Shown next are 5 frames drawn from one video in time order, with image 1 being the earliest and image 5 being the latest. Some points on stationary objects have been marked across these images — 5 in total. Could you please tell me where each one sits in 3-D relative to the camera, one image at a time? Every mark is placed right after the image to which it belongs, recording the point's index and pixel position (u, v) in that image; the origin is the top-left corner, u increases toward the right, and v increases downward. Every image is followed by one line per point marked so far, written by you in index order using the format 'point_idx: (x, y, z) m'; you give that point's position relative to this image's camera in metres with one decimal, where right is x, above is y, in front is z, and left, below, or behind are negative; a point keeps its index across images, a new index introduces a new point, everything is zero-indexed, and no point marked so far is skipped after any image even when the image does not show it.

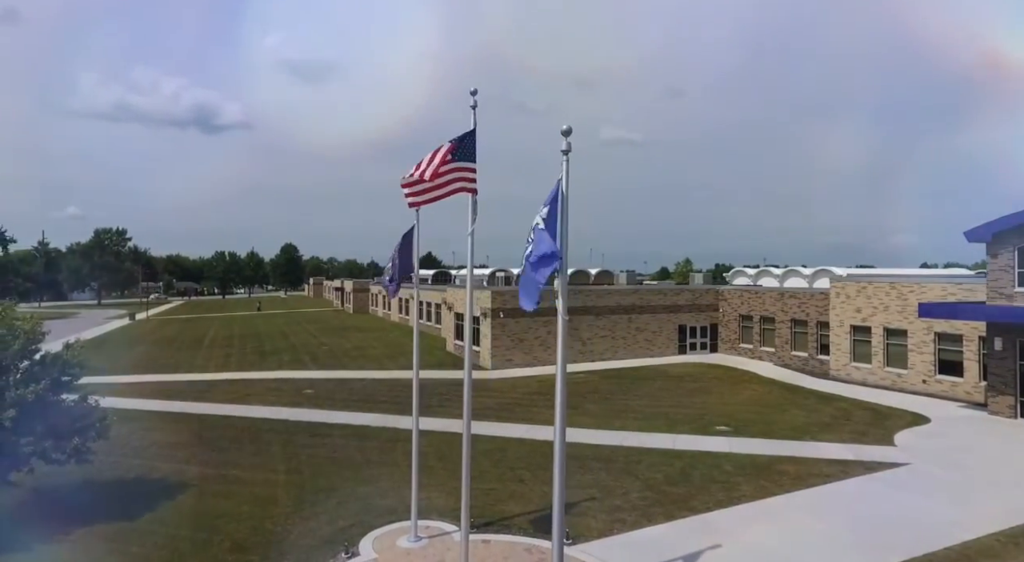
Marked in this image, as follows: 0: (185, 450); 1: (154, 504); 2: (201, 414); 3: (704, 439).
0: (-7.8, -4.0, +15.5) m
1: (-7.1, -4.4, +13.0) m
2: (-8.6, -3.6, +17.9) m
3: (+5.0, -4.1, +16.8) m
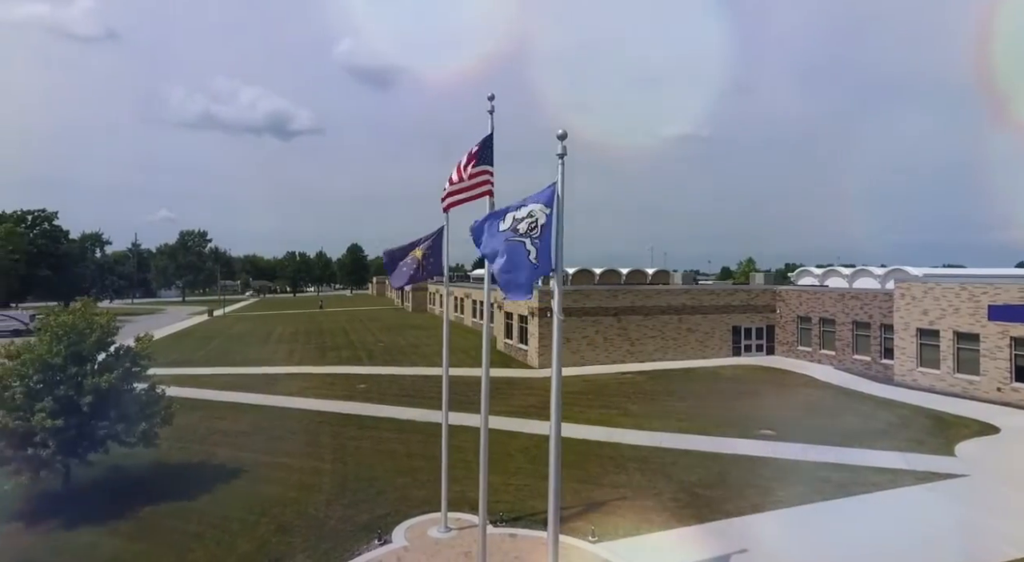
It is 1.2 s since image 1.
0: (-6.9, -4.0, +16.7) m
1: (-6.5, -4.4, +14.1) m
2: (-7.4, -3.6, +19.2) m
3: (+6.0, -4.1, +16.5) m
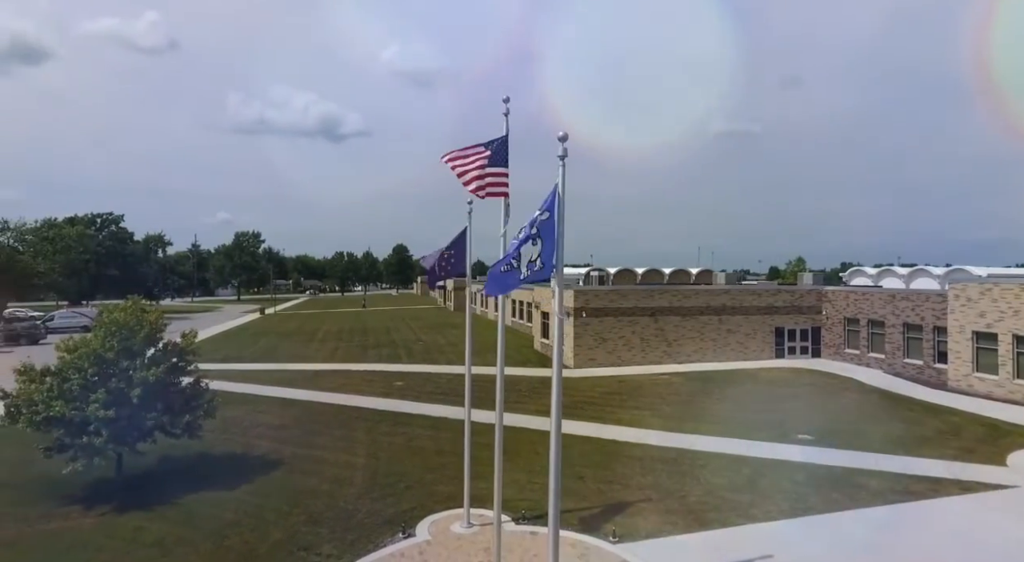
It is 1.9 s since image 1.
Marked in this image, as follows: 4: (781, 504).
0: (-6.1, -4.0, +17.3) m
1: (-5.9, -4.4, +14.7) m
2: (-6.4, -3.6, +19.9) m
3: (+6.7, -4.1, +16.1) m
4: (+5.4, -4.5, +13.1) m
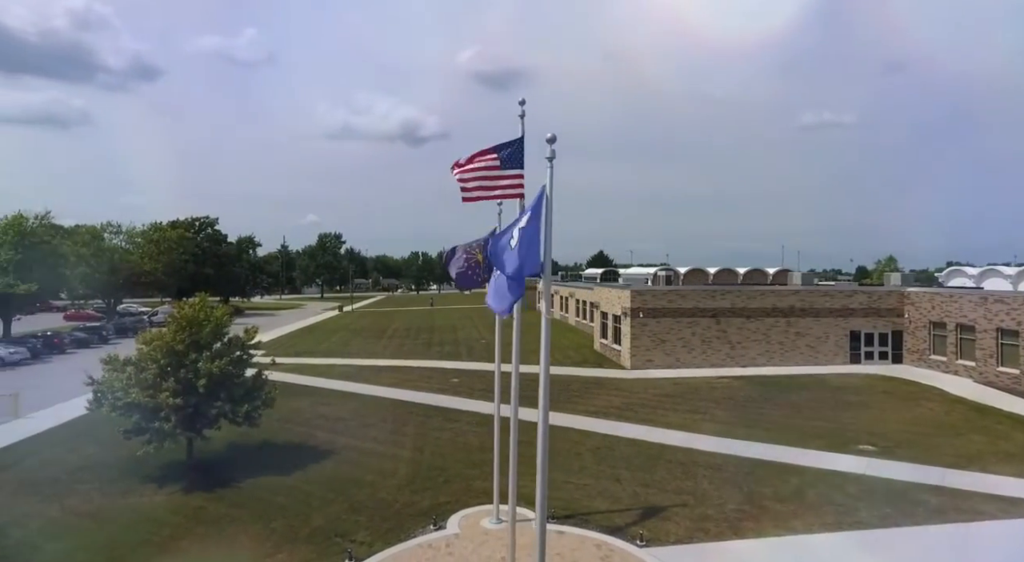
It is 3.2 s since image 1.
0: (-4.8, -4.0, +18.2) m
1: (-5.0, -4.4, +15.6) m
2: (-4.8, -3.6, +20.8) m
3: (+7.7, -4.1, +15.3) m
4: (+6.0, -4.5, +12.4) m
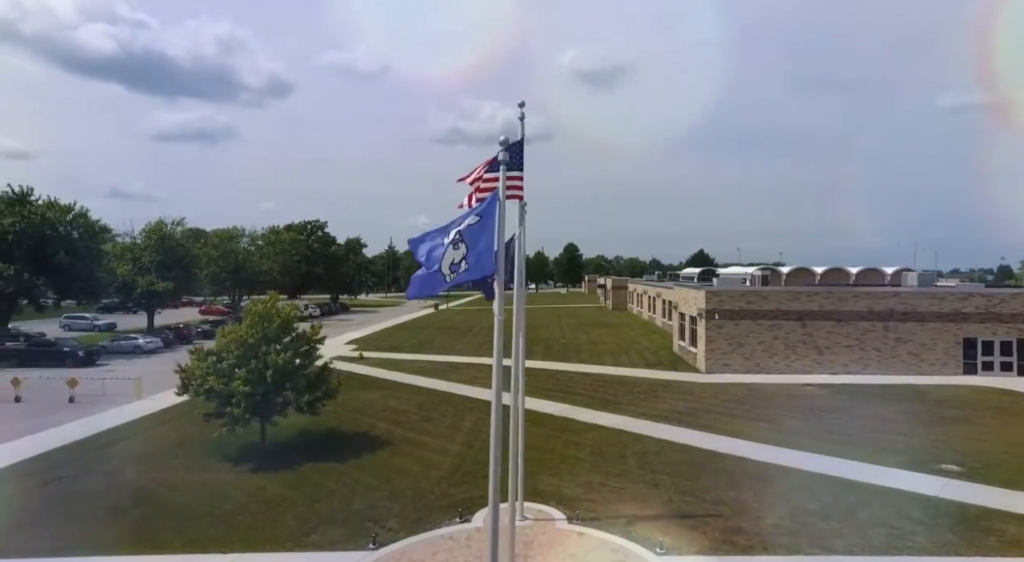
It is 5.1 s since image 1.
0: (-3.2, -4.0, +19.1) m
1: (-3.9, -4.4, +16.5) m
2: (-2.6, -3.6, +21.6) m
3: (+8.5, -4.1, +13.8) m
4: (+6.3, -4.5, +11.3) m
